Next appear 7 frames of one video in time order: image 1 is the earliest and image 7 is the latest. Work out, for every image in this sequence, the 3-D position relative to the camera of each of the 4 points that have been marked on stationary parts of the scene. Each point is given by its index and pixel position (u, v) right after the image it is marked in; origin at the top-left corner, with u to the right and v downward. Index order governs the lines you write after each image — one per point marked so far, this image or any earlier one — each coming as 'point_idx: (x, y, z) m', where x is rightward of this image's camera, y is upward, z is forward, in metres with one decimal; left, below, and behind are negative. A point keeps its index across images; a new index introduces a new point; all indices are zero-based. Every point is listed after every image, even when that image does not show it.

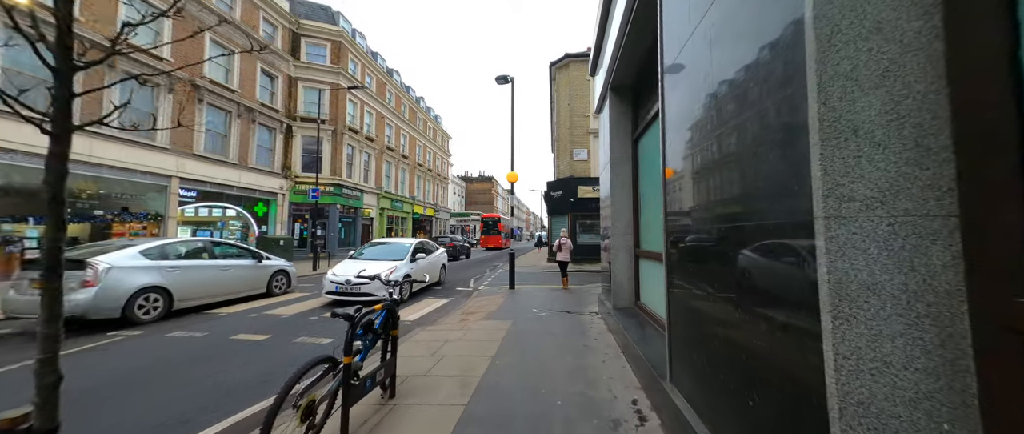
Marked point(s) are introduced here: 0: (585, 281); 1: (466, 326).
0: (+3.0, -2.6, +14.2) m
1: (-0.9, -2.1, +6.8) m
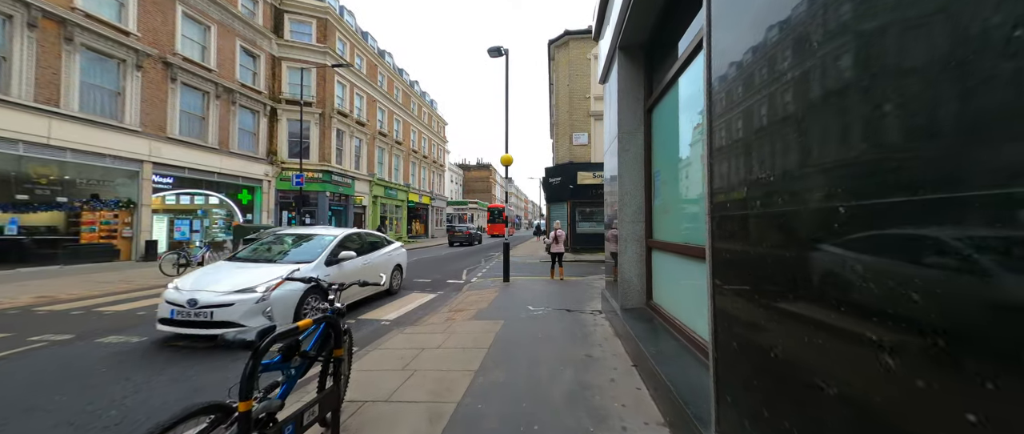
0: (+2.8, -2.1, +13.4) m
1: (-1.0, -1.8, +5.9) m
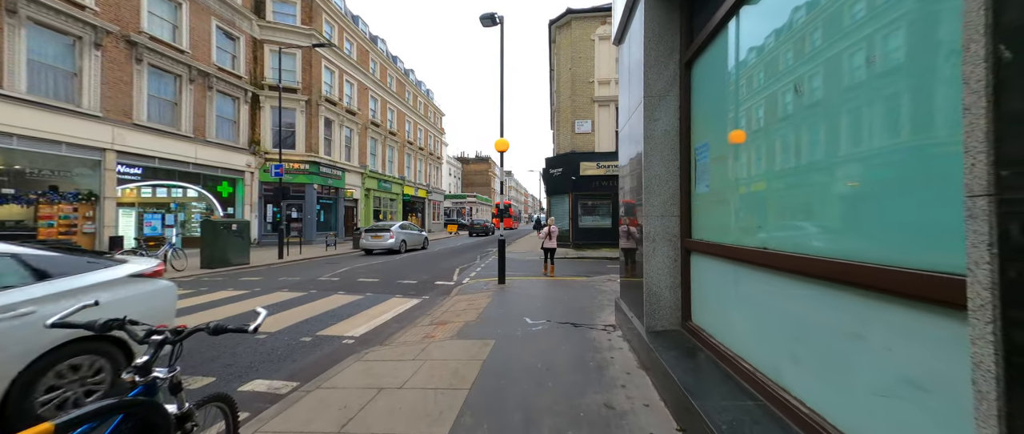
0: (+2.7, -1.9, +12.2) m
1: (-1.1, -1.7, +4.7) m
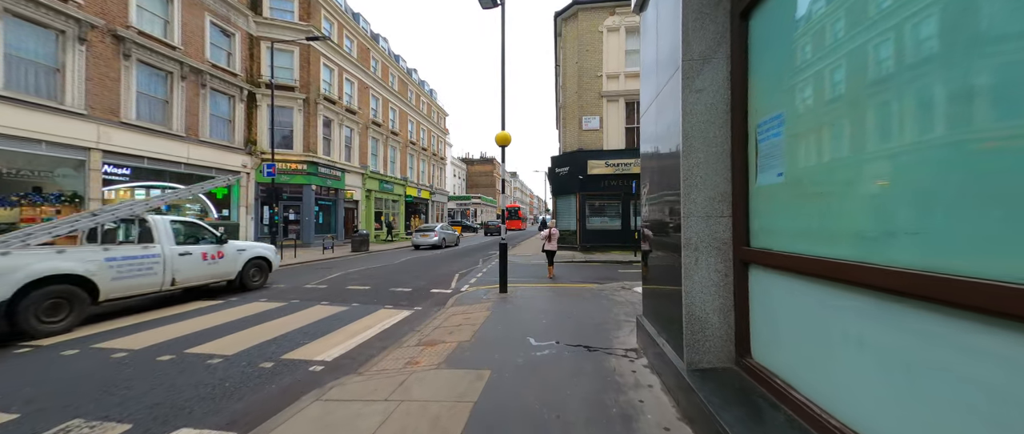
0: (+2.8, -1.9, +11.3) m
1: (-1.1, -1.7, +3.8) m
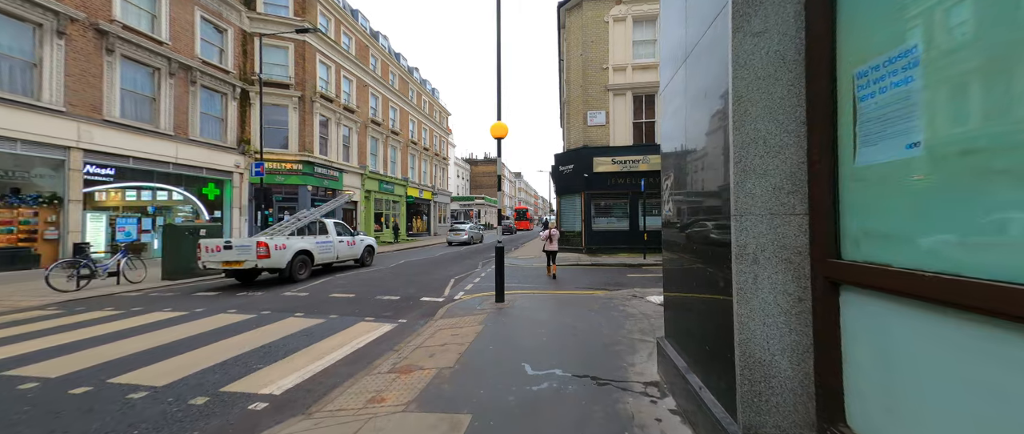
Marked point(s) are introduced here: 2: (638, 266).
0: (+2.8, -1.9, +10.4) m
1: (-1.2, -1.7, +3.0) m
2: (+5.0, -2.0, +13.7) m
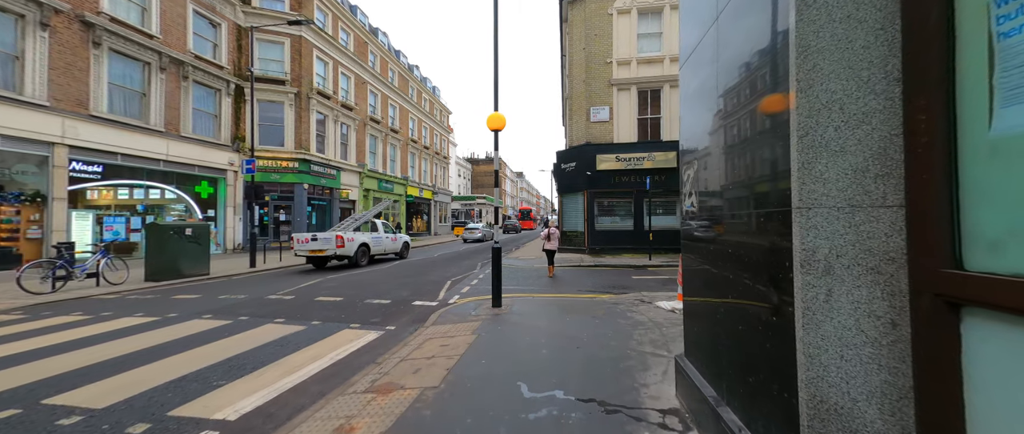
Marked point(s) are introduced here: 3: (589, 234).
0: (+2.8, -1.9, +9.8) m
1: (-1.3, -1.7, +2.5) m
2: (+5.0, -1.9, +13.1) m
3: (+3.6, -0.8, +16.4) m
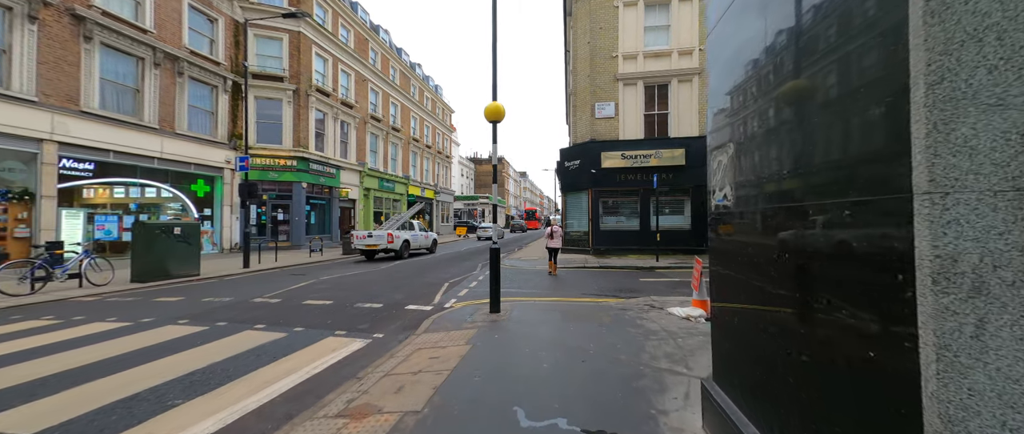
0: (+2.8, -1.9, +9.3) m
1: (-1.3, -1.7, +2.0) m
2: (+5.0, -1.9, +12.6) m
3: (+3.7, -0.8, +15.8) m
